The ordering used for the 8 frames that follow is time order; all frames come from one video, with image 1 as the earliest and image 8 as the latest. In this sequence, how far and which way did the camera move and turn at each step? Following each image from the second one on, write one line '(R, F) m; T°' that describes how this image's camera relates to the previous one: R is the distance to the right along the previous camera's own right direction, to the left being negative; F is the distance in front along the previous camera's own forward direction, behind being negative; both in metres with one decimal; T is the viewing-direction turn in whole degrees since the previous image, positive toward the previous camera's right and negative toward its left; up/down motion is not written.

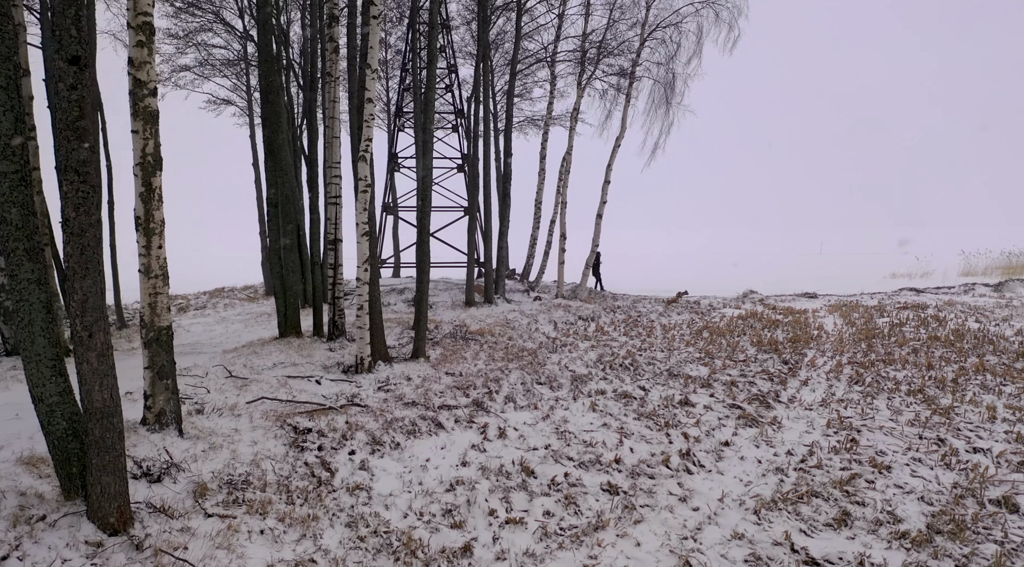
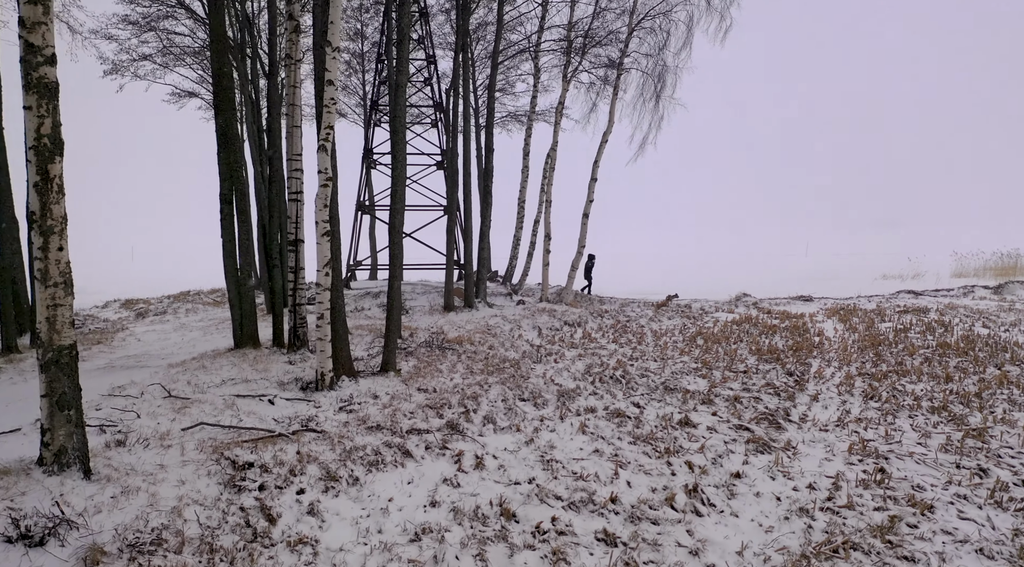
(+0.1, +1.1) m; +1°
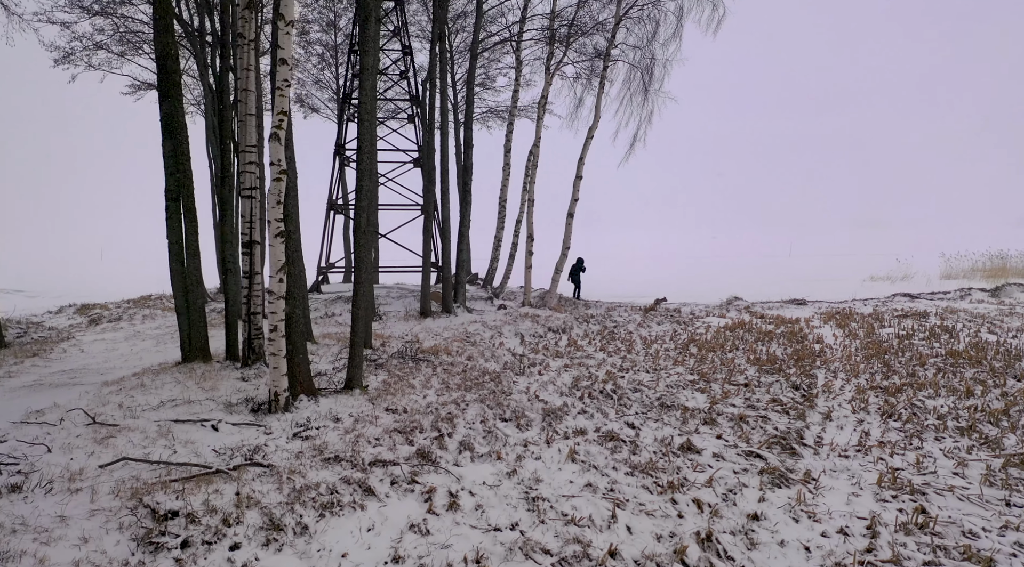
(0.0, +1.1) m; +2°
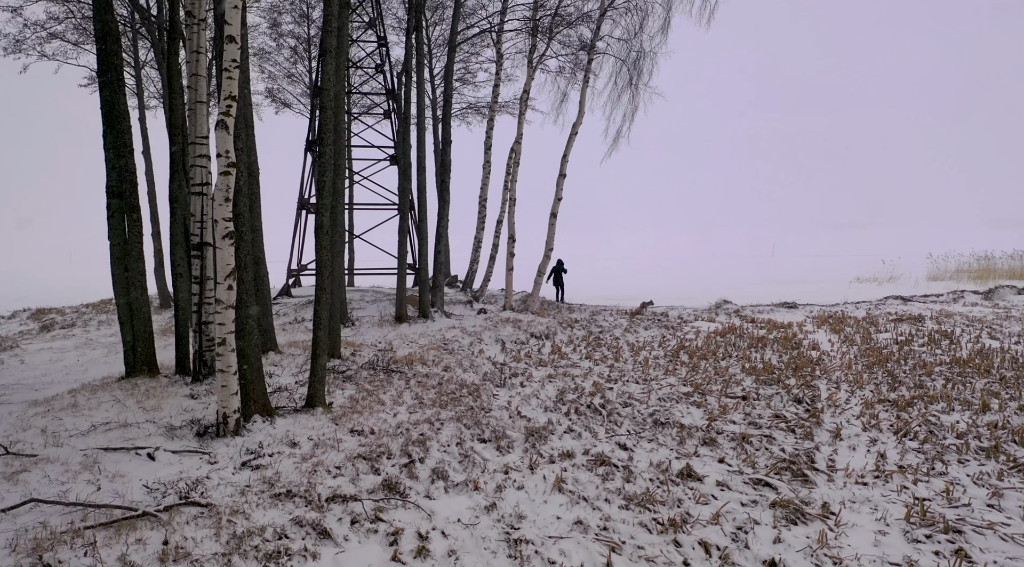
(0.0, +0.9) m; +2°
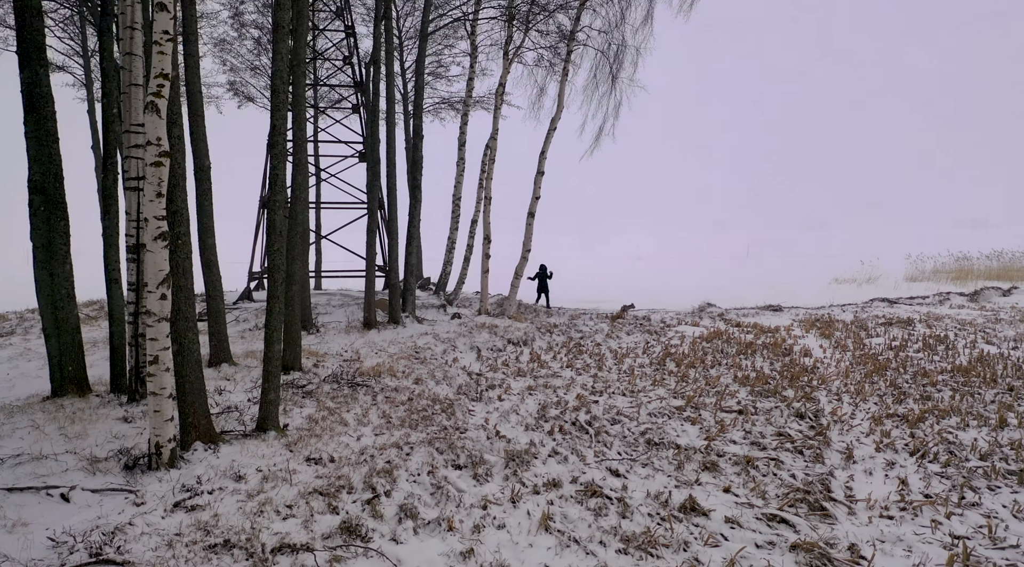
(0.0, +0.9) m; +2°
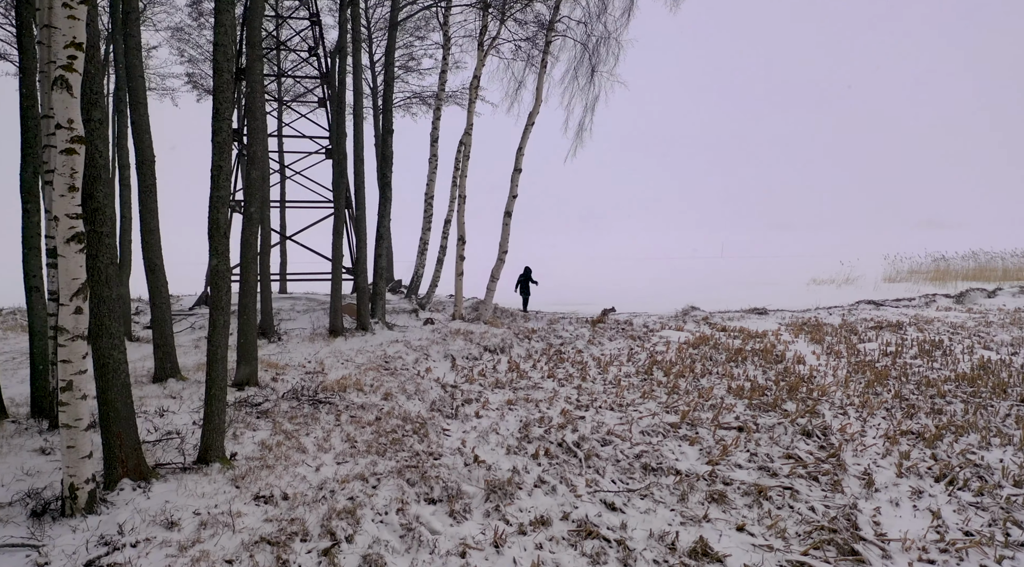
(-0.1, +0.9) m; +2°
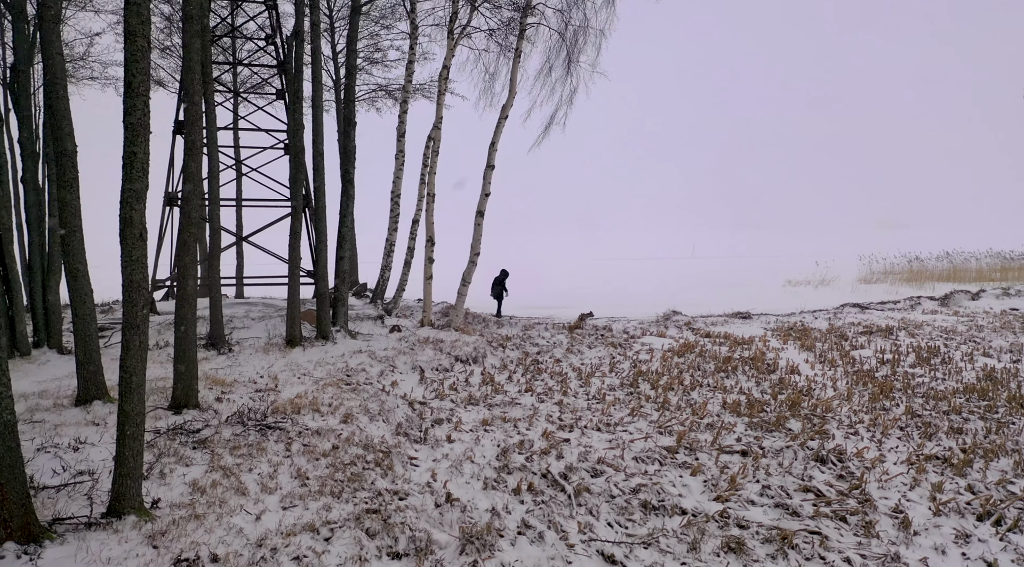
(-0.1, +1.0) m; +3°
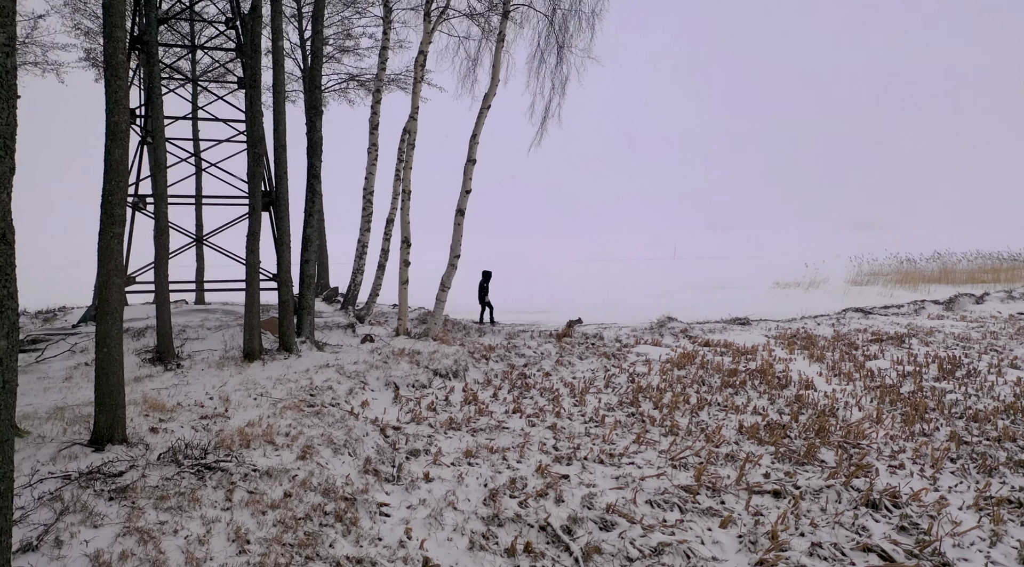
(-0.1, +1.3) m; +2°
